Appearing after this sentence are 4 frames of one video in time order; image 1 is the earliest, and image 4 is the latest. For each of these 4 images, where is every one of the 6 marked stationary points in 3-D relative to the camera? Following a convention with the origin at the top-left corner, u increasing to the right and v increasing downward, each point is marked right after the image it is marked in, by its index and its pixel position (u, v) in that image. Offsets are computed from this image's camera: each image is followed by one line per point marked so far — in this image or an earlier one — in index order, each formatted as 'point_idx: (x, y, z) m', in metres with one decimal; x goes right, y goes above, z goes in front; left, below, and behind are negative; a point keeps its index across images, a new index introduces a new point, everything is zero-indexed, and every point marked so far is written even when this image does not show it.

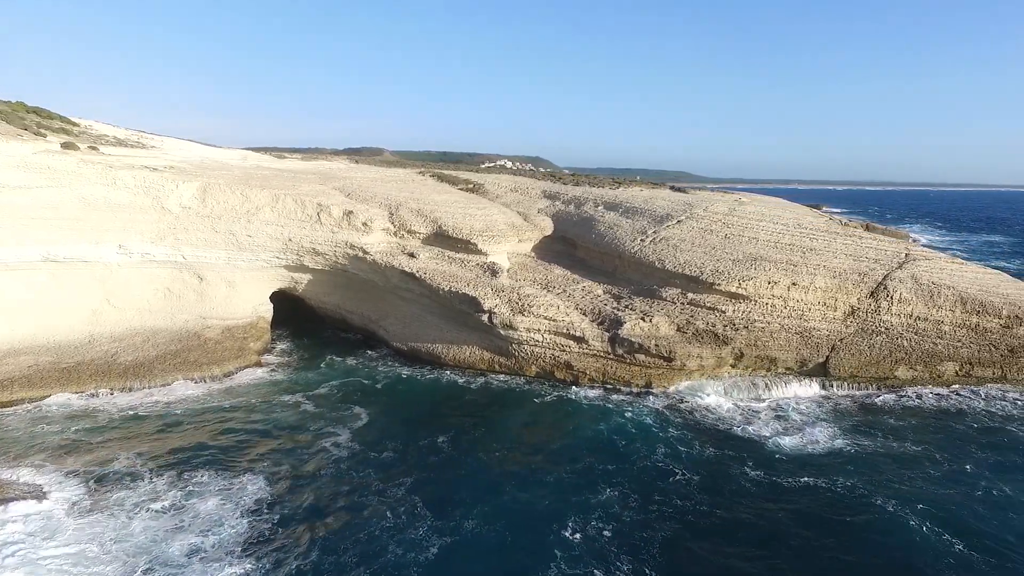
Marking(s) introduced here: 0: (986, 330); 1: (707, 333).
0: (+11.1, -1.0, +14.6) m
1: (+4.3, -1.0, +13.6) m
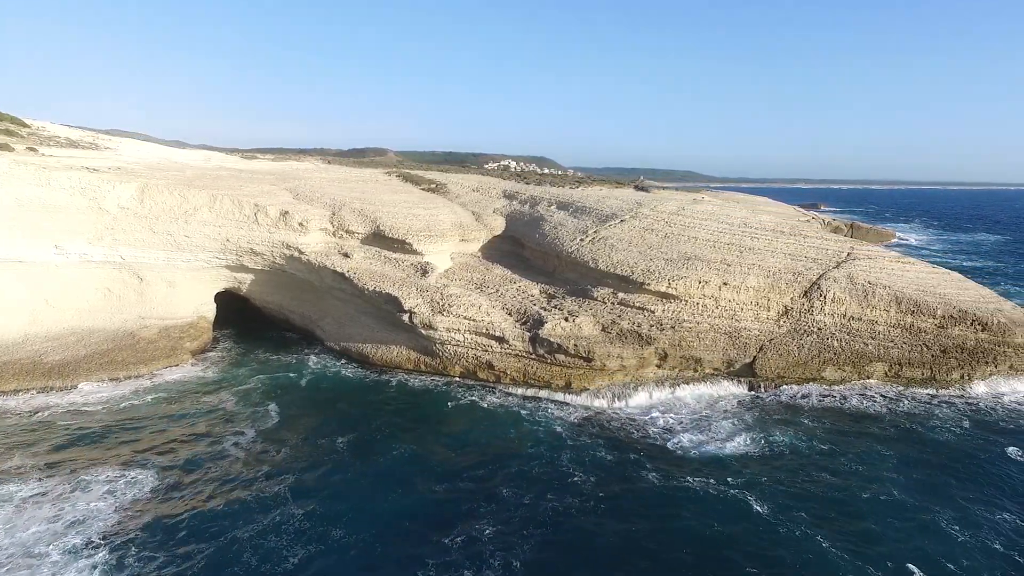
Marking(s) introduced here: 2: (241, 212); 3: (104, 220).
0: (+9.5, -1.0, +14.5) m
1: (+2.6, -1.0, +13.5) m
2: (-7.1, +2.0, +16.4) m
3: (-10.4, +1.7, +15.9) m
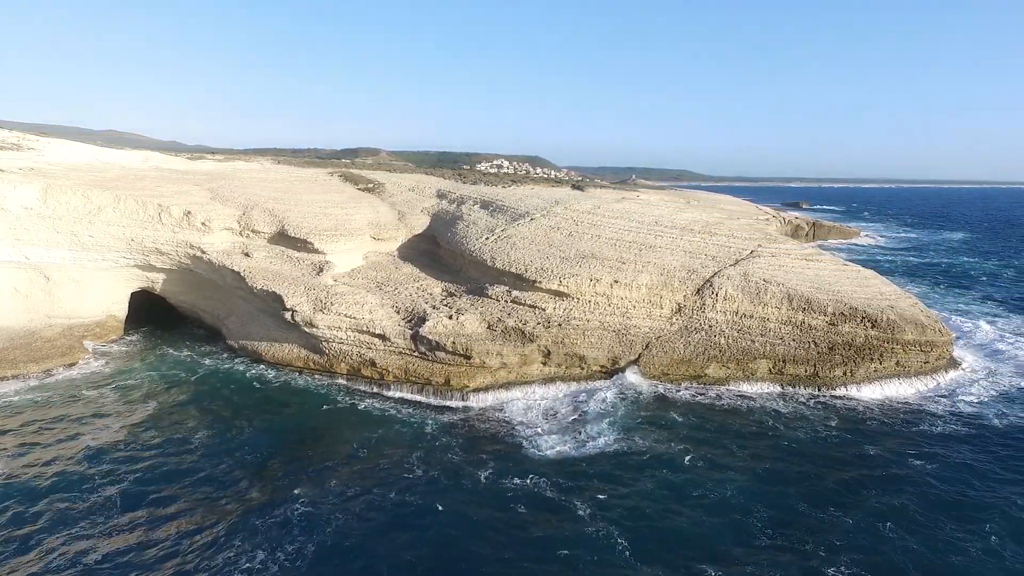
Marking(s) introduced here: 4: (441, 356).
0: (+6.9, -0.9, +14.5) m
1: (0.0, -0.9, +13.6) m
2: (-9.6, +2.0, +16.5) m
3: (-12.9, +1.7, +15.9) m
4: (-1.5, -1.5, +13.3) m
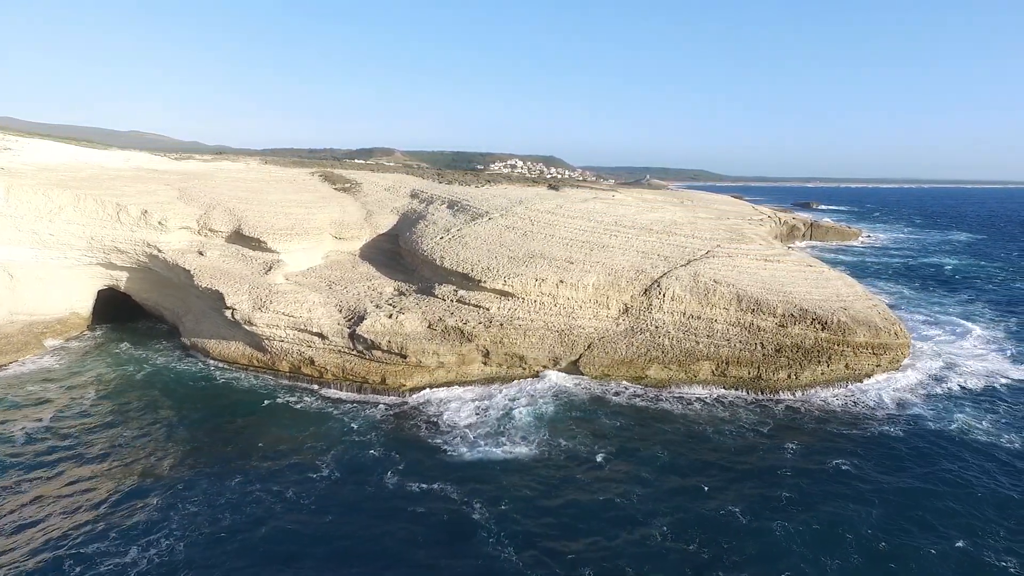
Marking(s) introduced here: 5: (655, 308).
0: (+5.6, -0.9, +14.3) m
1: (-1.3, -0.9, +13.6) m
2: (-10.9, +2.1, +16.7) m
3: (-14.2, +1.8, +16.3) m
4: (-2.9, -1.4, +13.3) m
5: (+3.3, -0.5, +14.6) m
